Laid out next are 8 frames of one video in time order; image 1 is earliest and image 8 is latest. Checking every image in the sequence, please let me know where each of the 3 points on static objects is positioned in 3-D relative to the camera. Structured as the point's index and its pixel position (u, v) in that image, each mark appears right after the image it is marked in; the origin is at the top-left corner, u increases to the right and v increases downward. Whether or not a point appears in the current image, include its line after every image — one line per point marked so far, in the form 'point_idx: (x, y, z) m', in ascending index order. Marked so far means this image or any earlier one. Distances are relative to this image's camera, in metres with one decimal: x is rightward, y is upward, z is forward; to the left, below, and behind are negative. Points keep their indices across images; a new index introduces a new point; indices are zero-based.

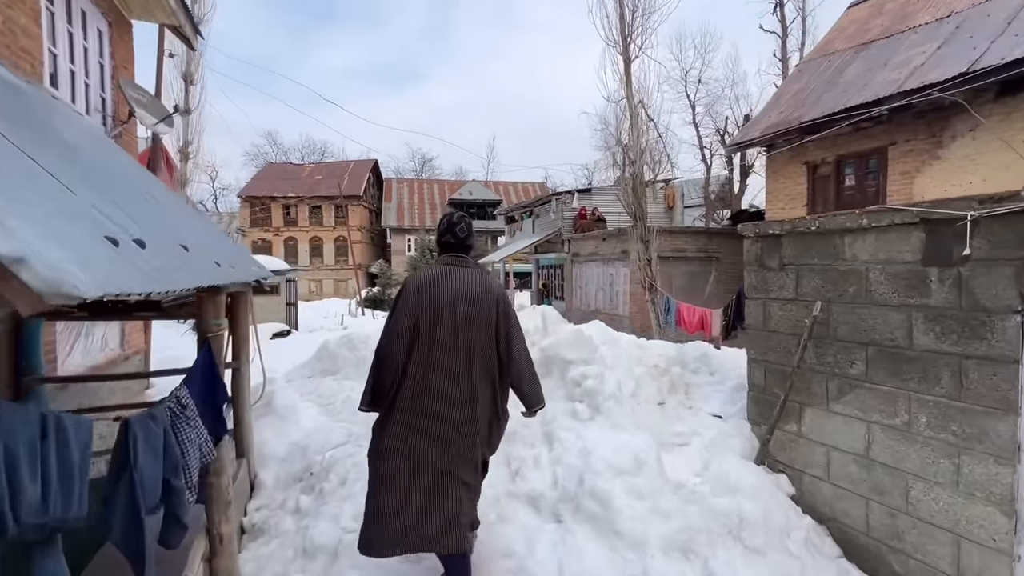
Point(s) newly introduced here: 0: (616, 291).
0: (+3.1, -0.1, +13.7) m
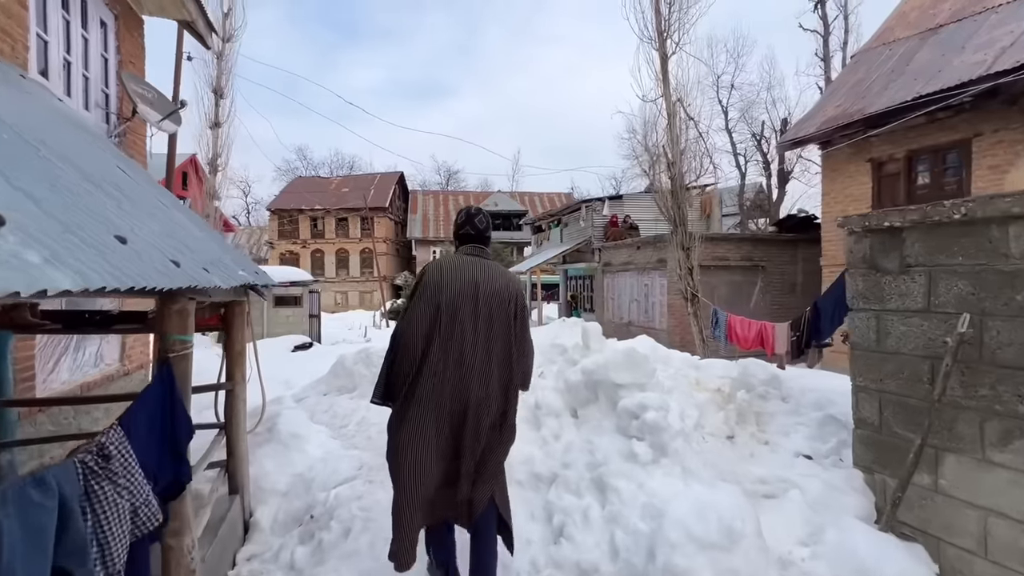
0: (+3.8, -0.4, +12.8) m
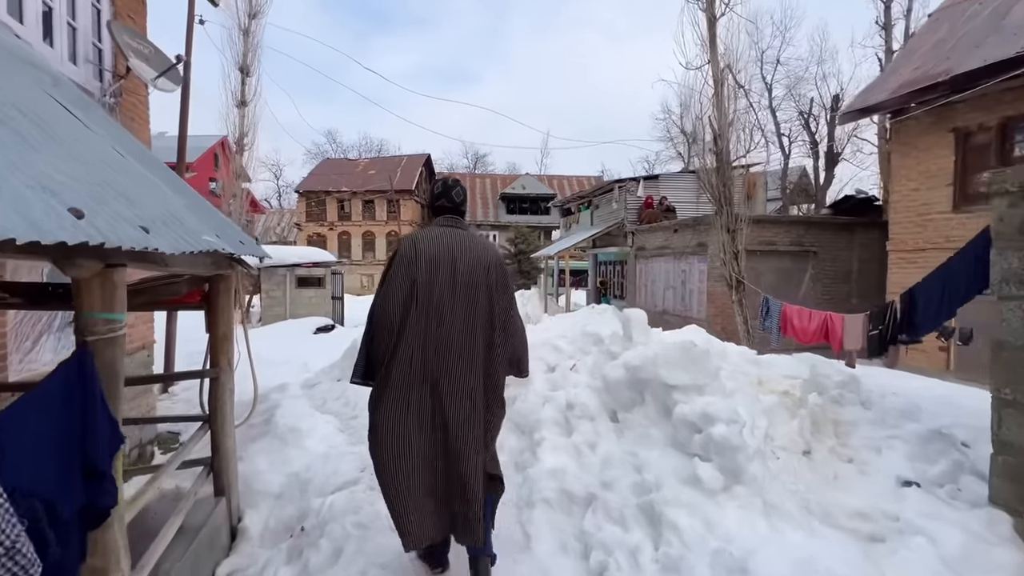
0: (+4.5, 0.0, +11.9) m
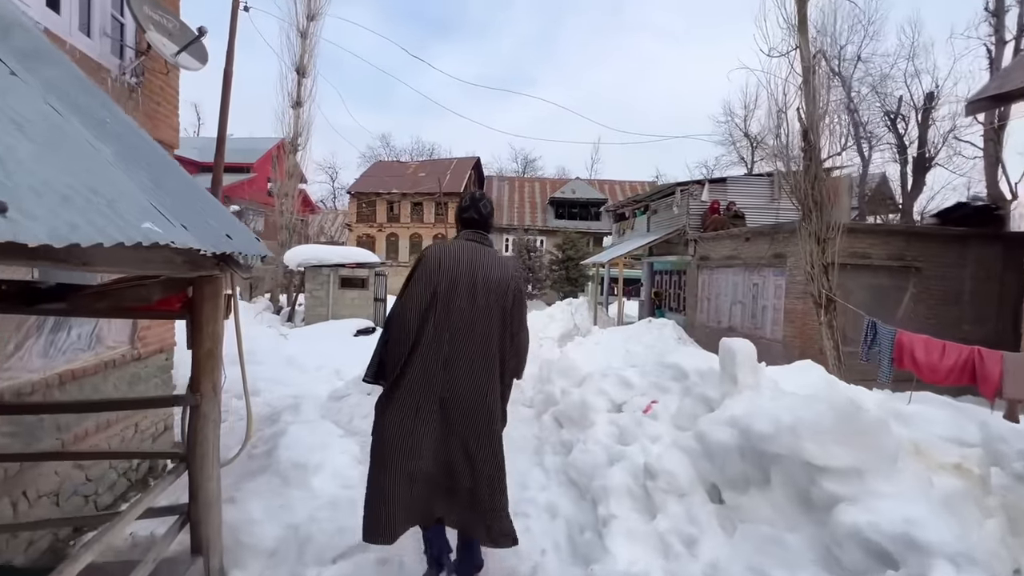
0: (+5.7, -0.4, +10.5) m
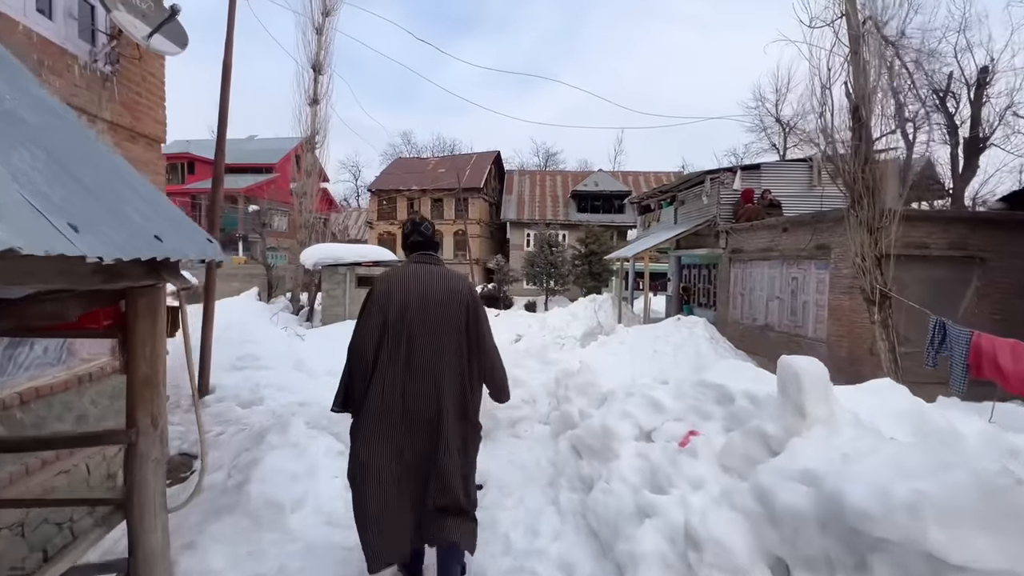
0: (+6.0, -0.3, +9.7) m
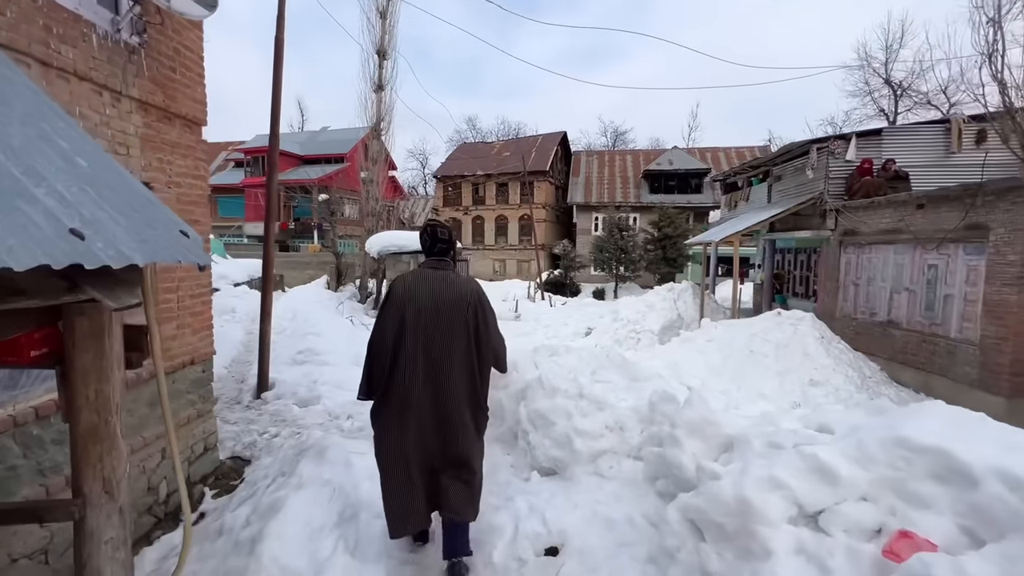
0: (+7.3, -0.1, +7.9) m
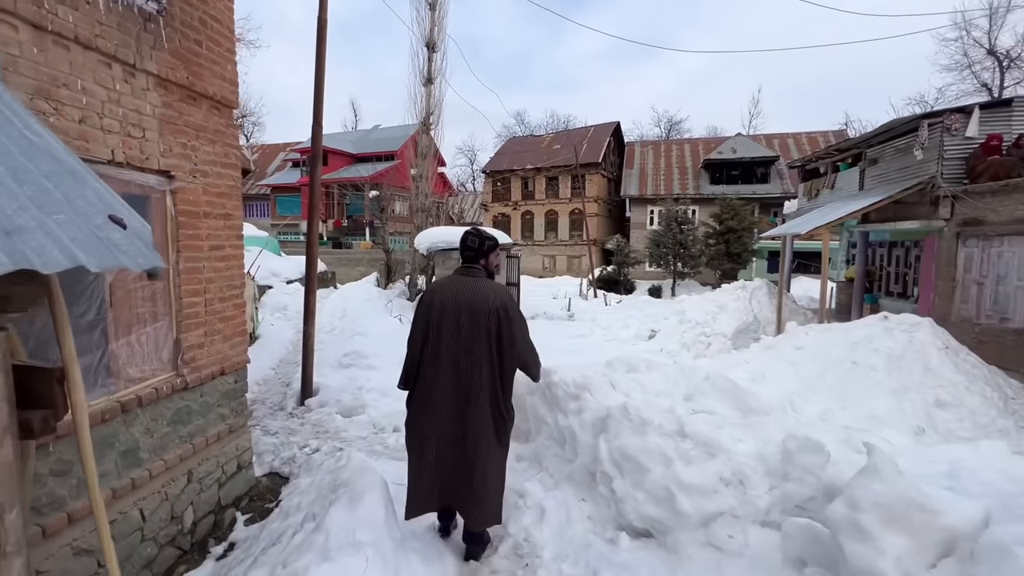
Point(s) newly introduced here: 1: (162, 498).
0: (+8.2, -0.1, +6.3) m
1: (-2.6, -1.6, +3.5) m
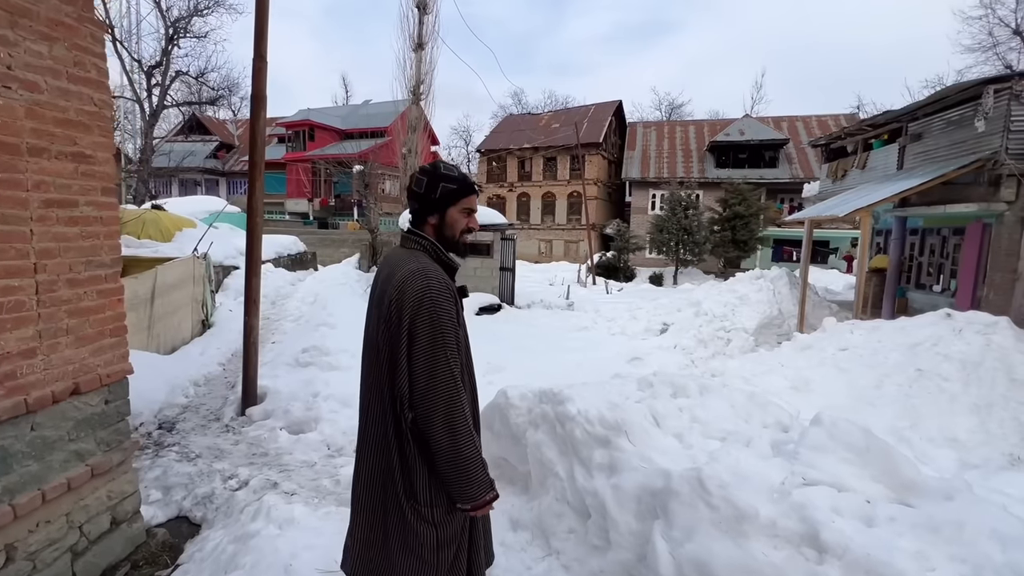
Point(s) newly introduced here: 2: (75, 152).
0: (+8.1, -0.1, +5.1) m
1: (-2.6, -1.4, +2.2) m
2: (-2.5, +0.8, +2.7) m
